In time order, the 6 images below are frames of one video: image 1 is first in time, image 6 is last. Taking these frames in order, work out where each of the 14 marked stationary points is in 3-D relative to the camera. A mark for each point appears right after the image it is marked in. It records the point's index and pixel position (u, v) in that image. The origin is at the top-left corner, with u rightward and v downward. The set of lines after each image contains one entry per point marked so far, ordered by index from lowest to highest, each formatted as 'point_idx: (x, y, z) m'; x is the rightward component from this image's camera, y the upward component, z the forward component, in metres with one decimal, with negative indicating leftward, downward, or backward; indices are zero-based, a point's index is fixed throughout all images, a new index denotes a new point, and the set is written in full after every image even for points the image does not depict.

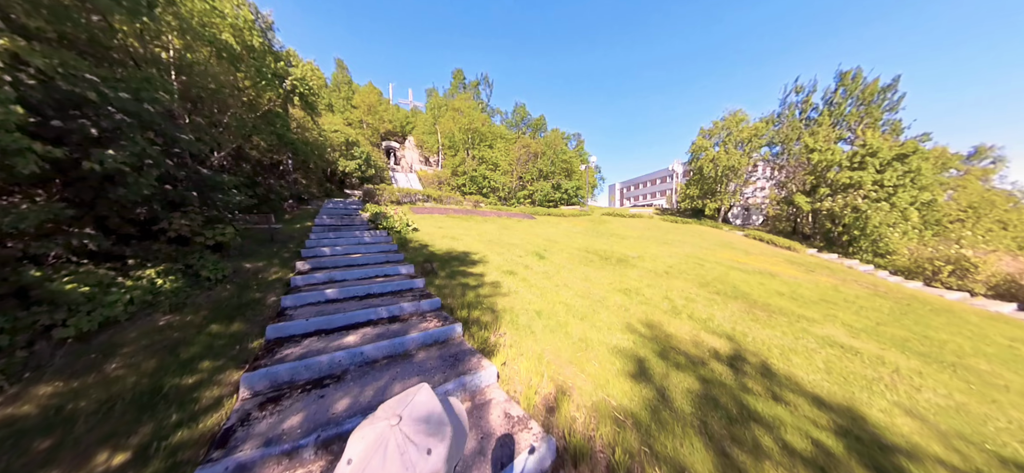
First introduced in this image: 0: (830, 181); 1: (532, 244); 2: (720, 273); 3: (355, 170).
0: (+15.8, +2.8, +13.7) m
1: (+0.5, -0.2, +6.6) m
2: (+5.4, -1.0, +7.1) m
3: (-8.9, +3.7, +15.0) m
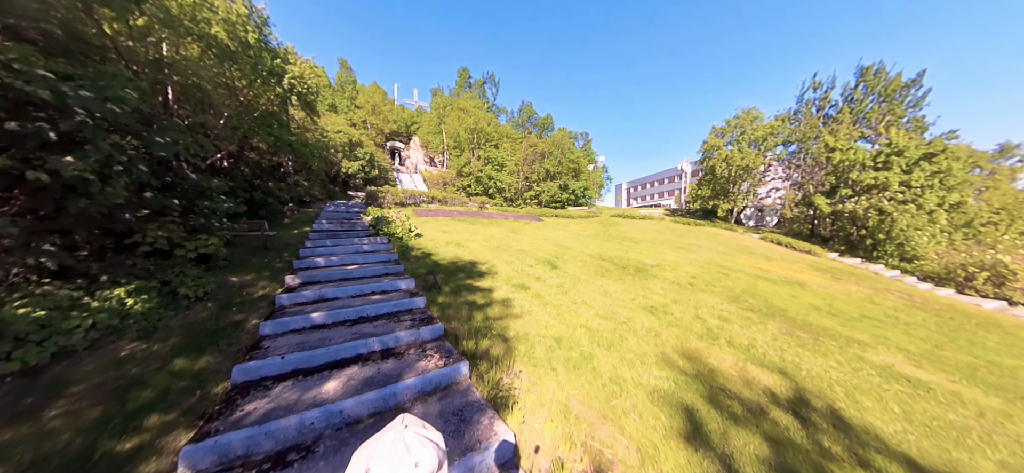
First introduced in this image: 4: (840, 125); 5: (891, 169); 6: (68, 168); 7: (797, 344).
0: (+16.2, +2.6, +13.0) m
1: (+0.7, -0.3, +6.2) m
2: (+5.6, -1.2, +6.6) m
3: (-8.5, +3.6, +14.8) m
4: (+18.2, +6.6, +15.7) m
5: (+16.1, +2.9, +11.7) m
6: (-3.5, +0.5, +2.1) m
7: (+3.9, -1.5, +3.7) m
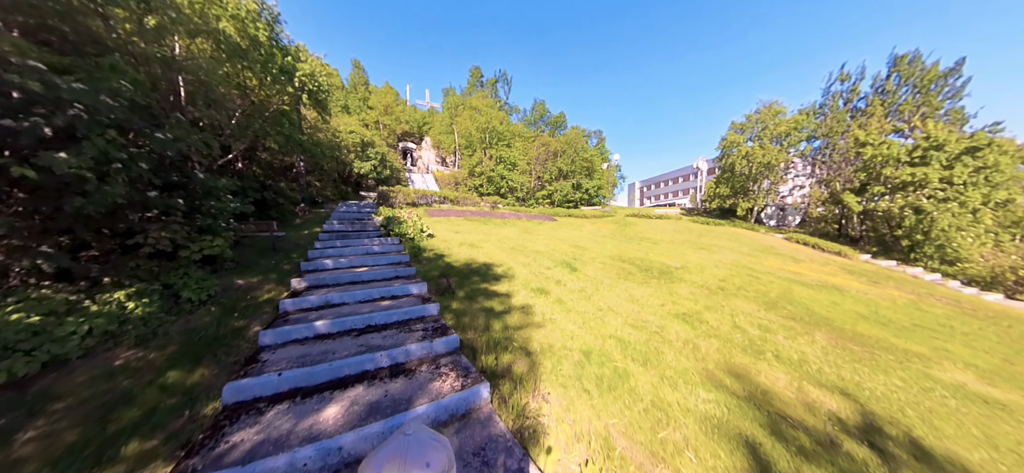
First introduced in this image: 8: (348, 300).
0: (+16.7, +2.6, +12.1) m
1: (+1.0, -0.4, +5.9) m
2: (+6.0, -1.2, +6.1) m
3: (-7.8, +3.6, +14.8) m
4: (+18.9, +6.6, +14.7) m
5: (+16.6, +2.9, +10.8) m
6: (-3.3, +0.5, +2.0) m
7: (+4.1, -1.5, +3.3) m
8: (-1.6, -0.6, +2.6) m
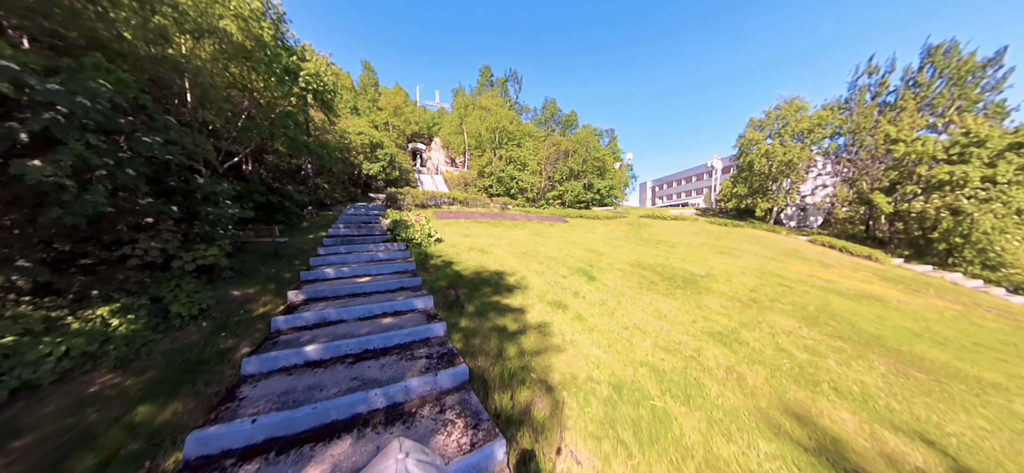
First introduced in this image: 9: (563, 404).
0: (+17.2, +2.4, +11.2) m
1: (+1.3, -0.5, +5.6) m
2: (+6.2, -1.3, +5.6) m
3: (-7.3, +3.5, +14.8) m
4: (+19.5, +6.4, +13.8) m
5: (+17.0, +2.7, +9.9) m
6: (-3.2, +0.4, +1.8) m
7: (+4.3, -1.6, +2.8) m
8: (-1.4, -0.7, +2.3) m
9: (+0.3, -1.0, +1.7) m
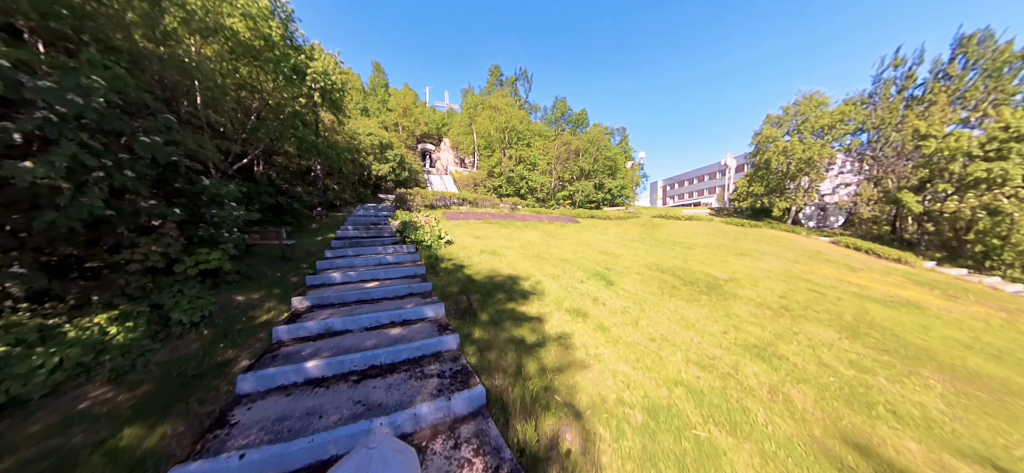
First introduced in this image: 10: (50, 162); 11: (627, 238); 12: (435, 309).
0: (+17.6, +2.3, +10.5) m
1: (+1.5, -0.5, +5.3) m
2: (+6.5, -1.3, +5.2) m
3: (-6.8, +3.5, +14.8) m
4: (+20.0, +6.3, +13.0) m
5: (+17.4, +2.7, +9.2) m
6: (-3.0, +0.4, +1.7) m
7: (+4.5, -1.6, +2.5) m
8: (-1.3, -0.7, +2.1) m
9: (+0.5, -1.1, +1.5) m
10: (-3.1, +0.5, +1.8) m
11: (+4.0, 0.0, +9.5) m
12: (-0.7, -0.6, +2.4) m
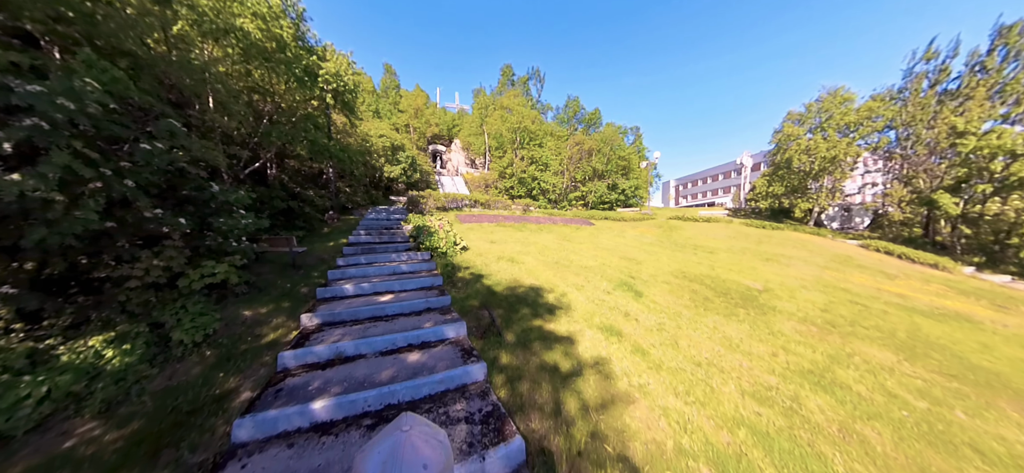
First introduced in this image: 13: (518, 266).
0: (+18.1, +2.2, +9.7) m
1: (+1.9, -0.6, +5.0) m
2: (+6.8, -1.4, +4.7) m
3: (-6.1, +3.4, +14.7) m
4: (+20.5, +6.2, +12.2) m
5: (+17.9, +2.5, +8.4) m
6: (-2.8, +0.3, +1.5) m
7: (+4.7, -1.7, +2.1) m
8: (-1.1, -0.8, +1.9) m
9: (+0.7, -1.2, +1.2) m
10: (-2.9, +0.4, +1.6) m
11: (+4.5, -0.2, +9.1) m
12: (-0.5, -0.7, +2.2) m
13: (+0.1, -0.5, +4.2) m
